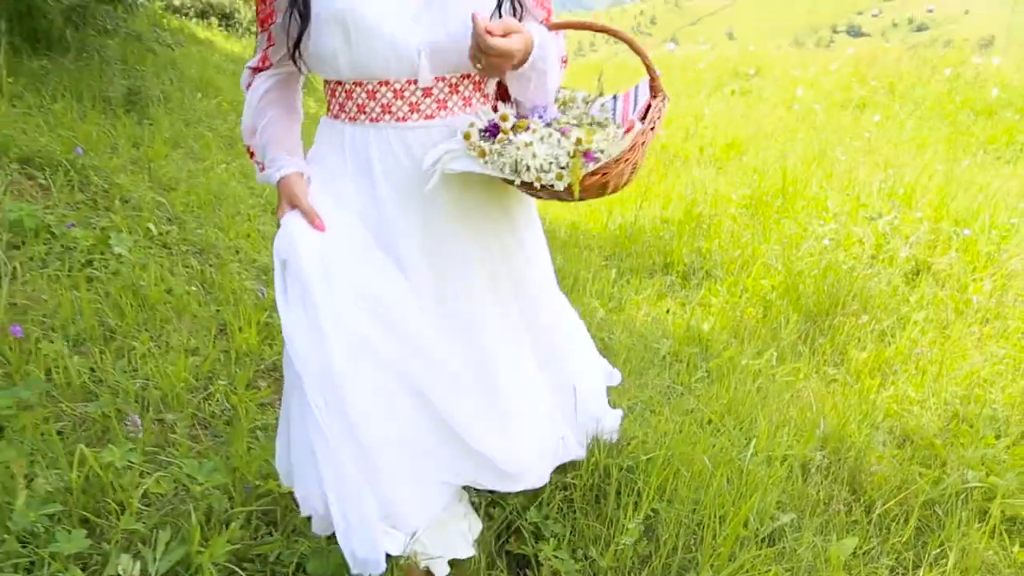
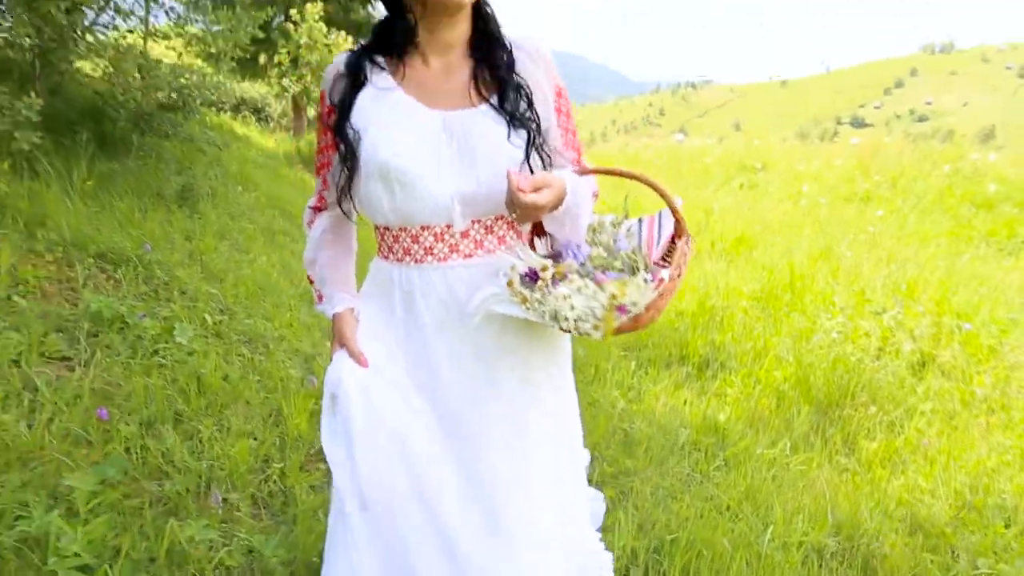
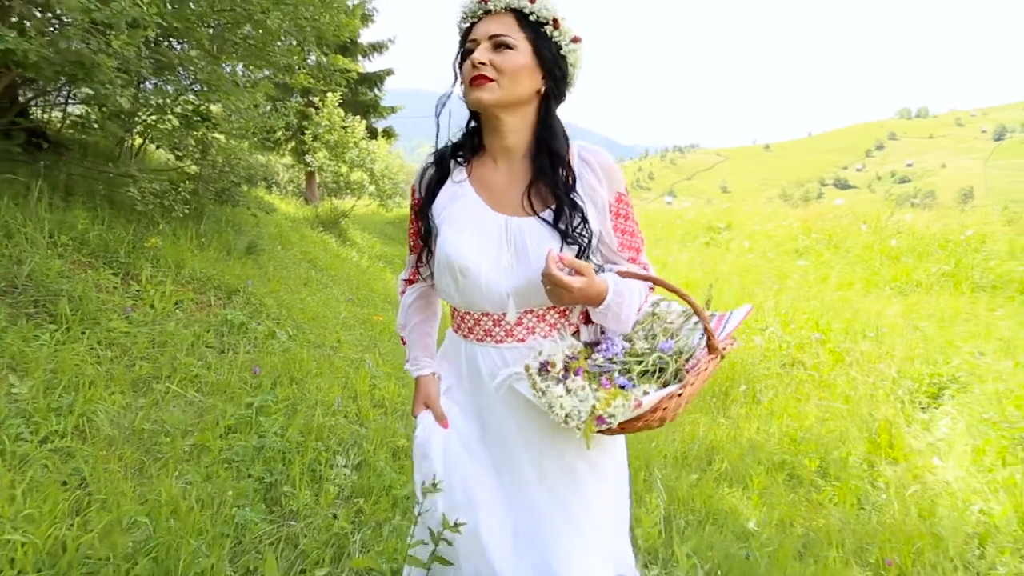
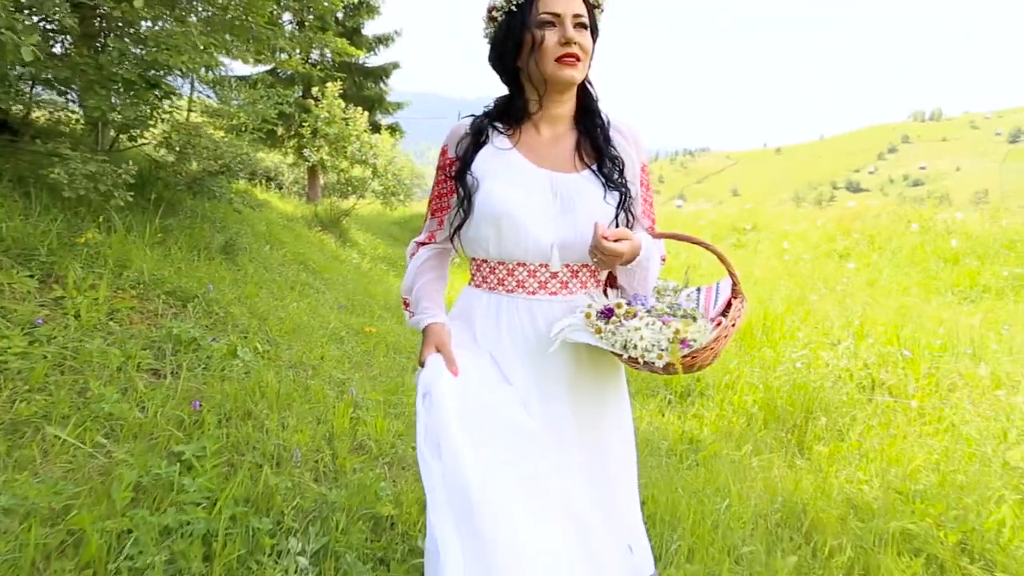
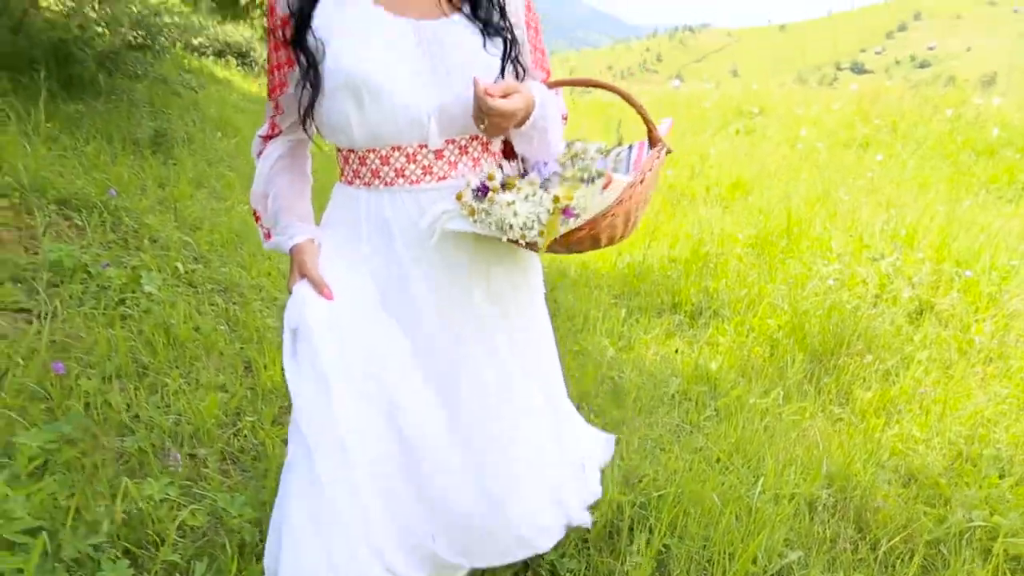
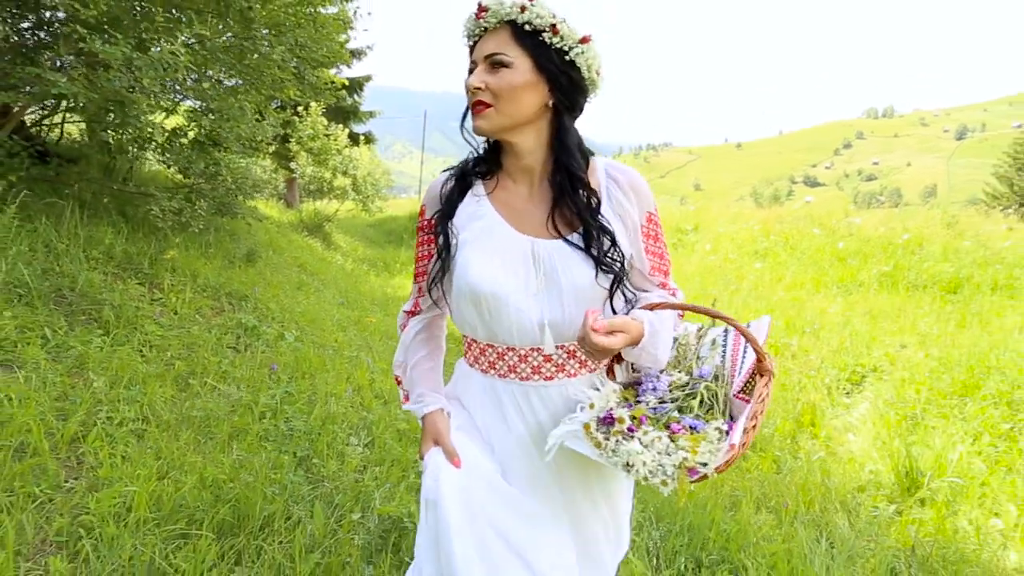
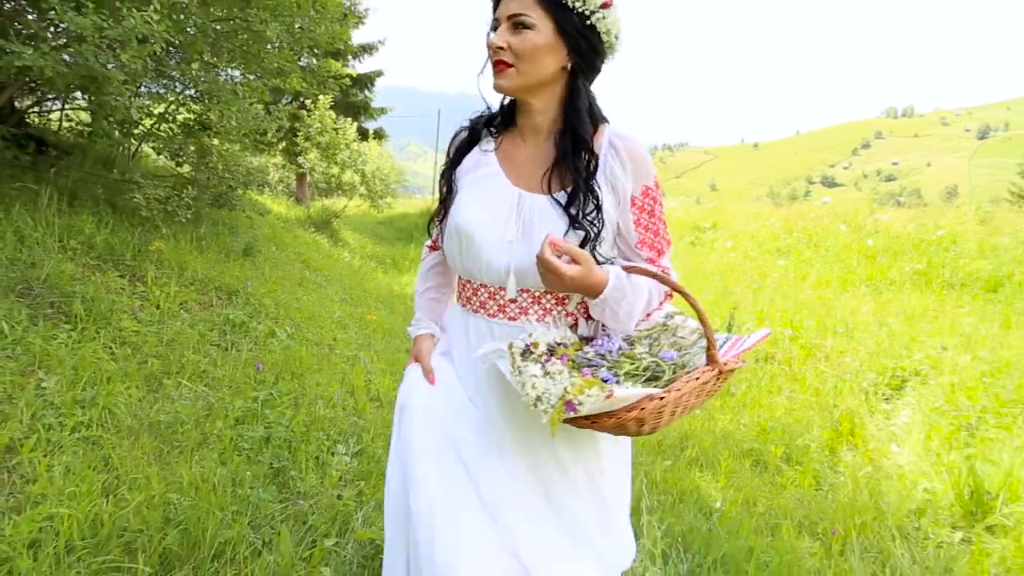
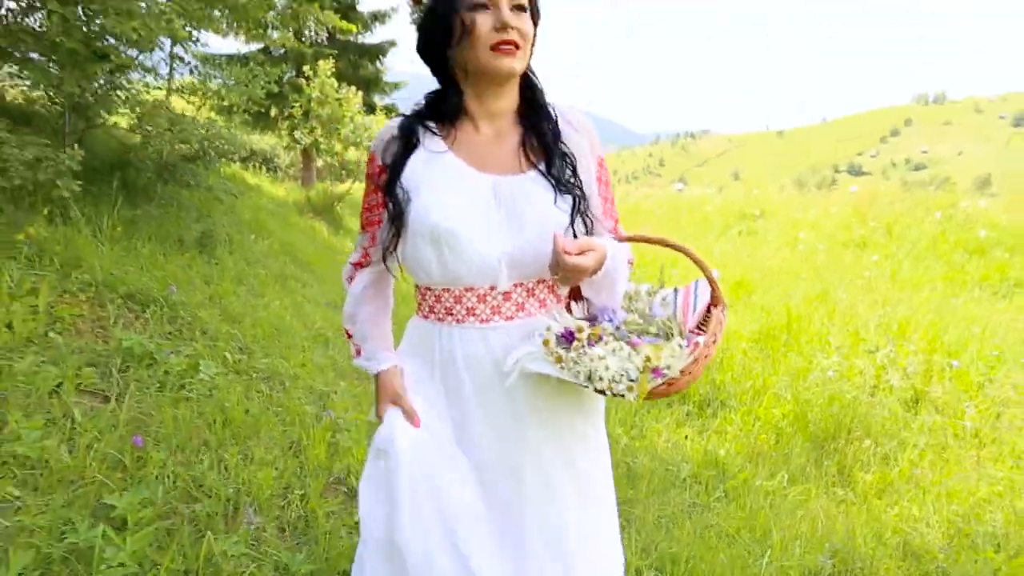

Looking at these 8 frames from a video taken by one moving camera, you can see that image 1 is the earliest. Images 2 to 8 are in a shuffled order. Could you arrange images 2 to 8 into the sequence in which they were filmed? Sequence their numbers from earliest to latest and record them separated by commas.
5, 2, 8, 4, 3, 7, 6
